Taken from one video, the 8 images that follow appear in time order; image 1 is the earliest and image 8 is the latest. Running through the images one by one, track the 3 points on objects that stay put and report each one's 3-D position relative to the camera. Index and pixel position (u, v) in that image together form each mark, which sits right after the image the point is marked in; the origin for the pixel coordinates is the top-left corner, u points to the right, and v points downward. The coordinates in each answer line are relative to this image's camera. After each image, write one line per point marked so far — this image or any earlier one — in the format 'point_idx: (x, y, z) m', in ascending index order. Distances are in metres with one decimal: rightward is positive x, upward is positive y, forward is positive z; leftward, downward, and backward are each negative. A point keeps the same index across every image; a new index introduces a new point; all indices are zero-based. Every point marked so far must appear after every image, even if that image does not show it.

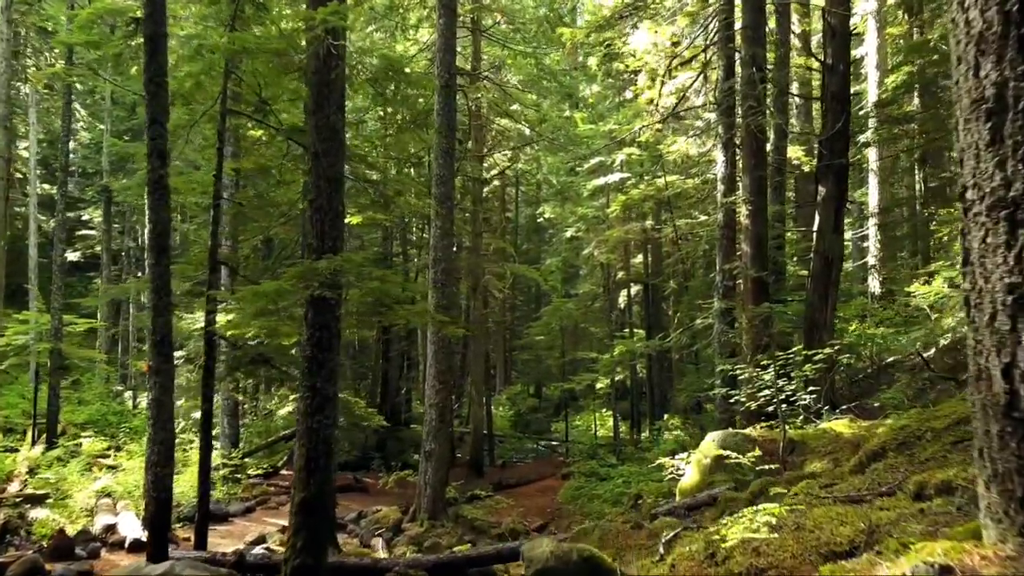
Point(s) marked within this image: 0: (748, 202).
0: (+3.5, +1.3, +11.4) m
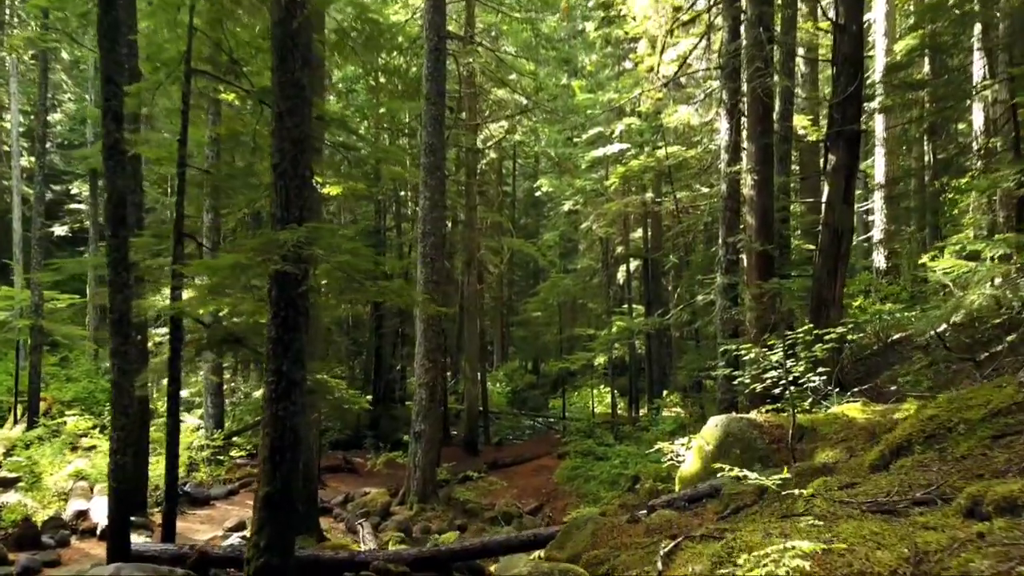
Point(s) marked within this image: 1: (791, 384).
0: (+3.4, +1.6, +10.8) m
1: (+2.8, -1.0, +7.7) m
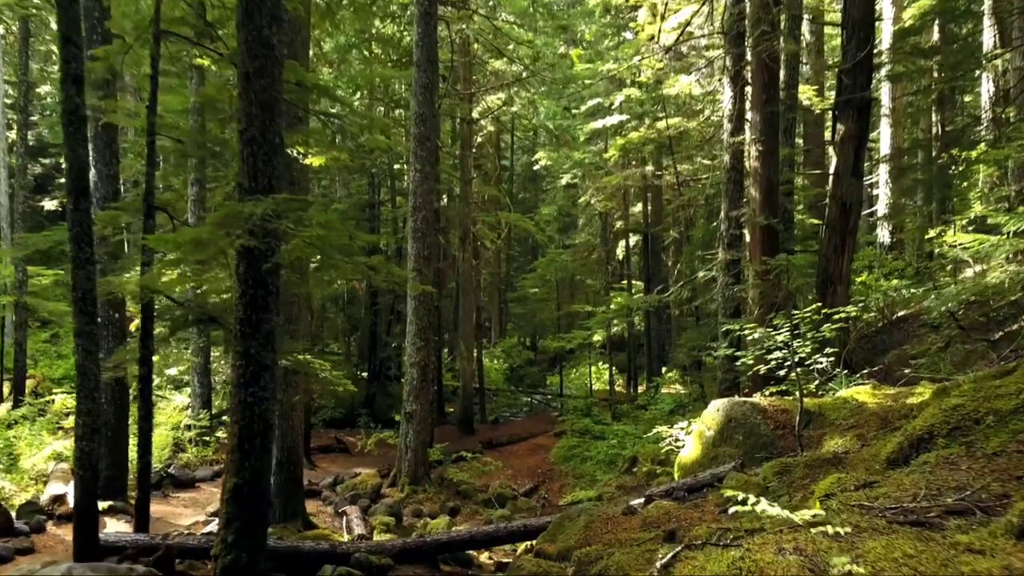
0: (+3.3, +2.0, +10.3) m
1: (+2.7, -0.7, +7.3) m
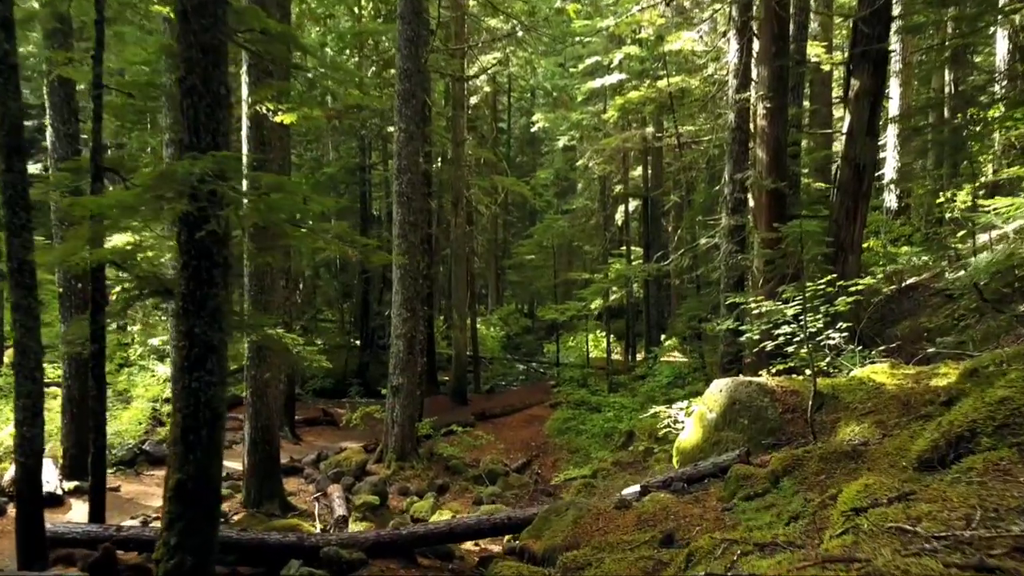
0: (+3.1, +2.4, +9.6) m
1: (+2.6, -0.5, +6.7) m
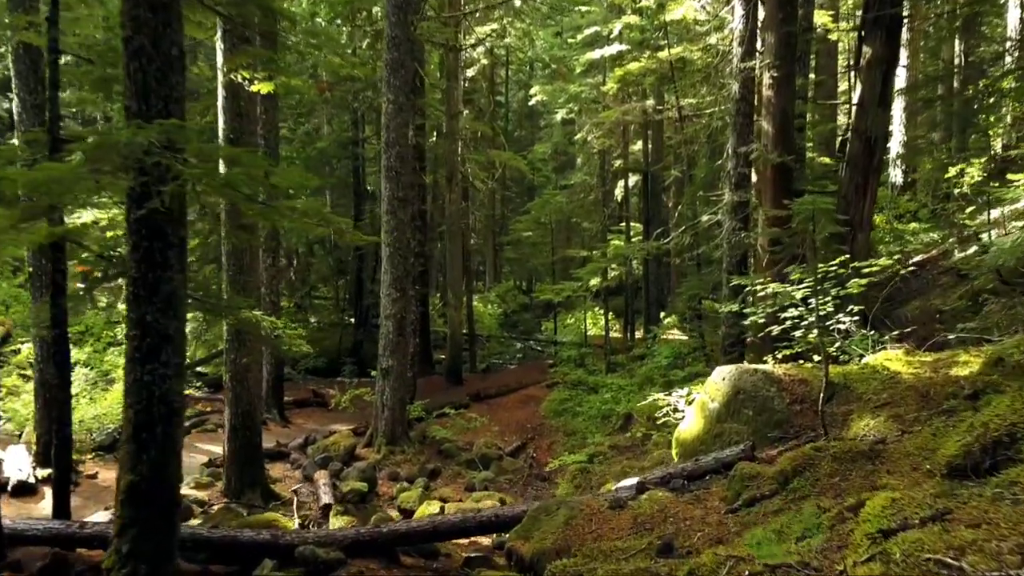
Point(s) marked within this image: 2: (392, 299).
0: (+3.1, +2.6, +9.1) m
1: (+2.5, -0.3, +6.3) m
2: (-1.7, -0.2, +11.2) m
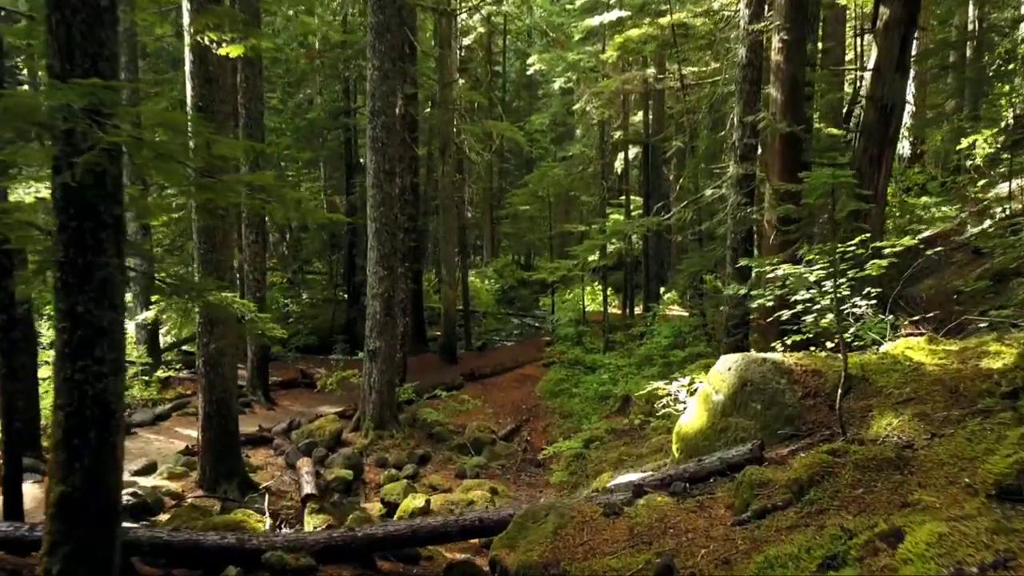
0: (+3.0, +2.8, +8.5) m
1: (+2.4, -0.2, +5.8) m
2: (-1.8, +0.1, +10.7) m
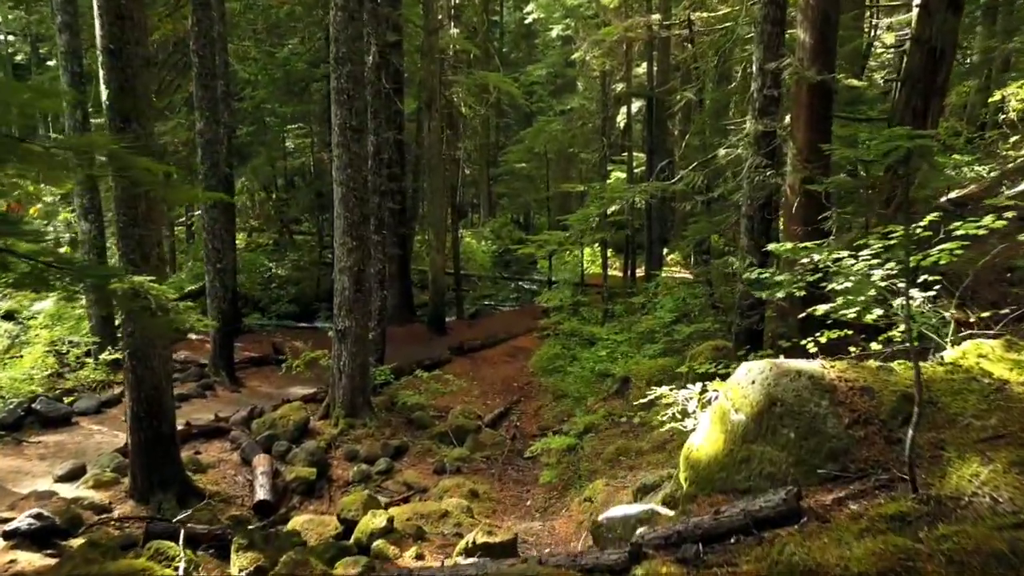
0: (+2.8, +3.1, +7.1) m
1: (+2.2, -0.1, +4.6) m
2: (-2.0, +0.5, +9.5) m
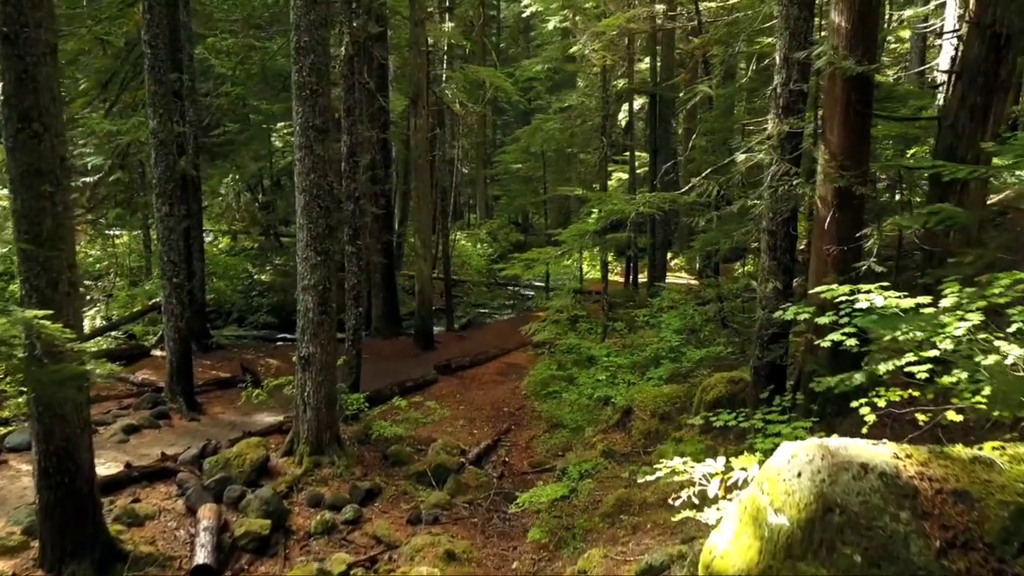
0: (+2.6, +2.8, +6.0) m
1: (+2.0, -0.4, +3.5) m
2: (-2.2, +0.3, +8.4) m
